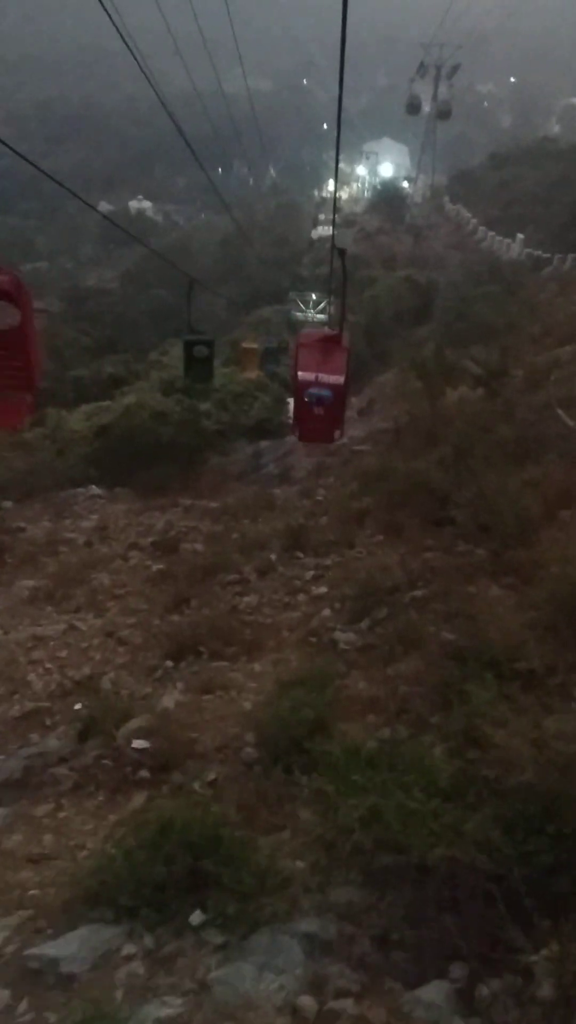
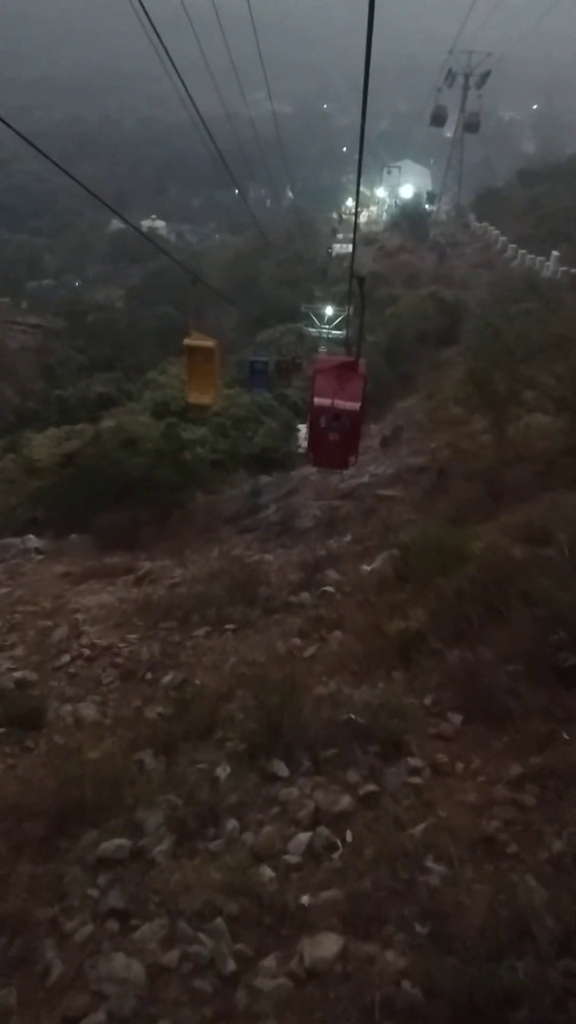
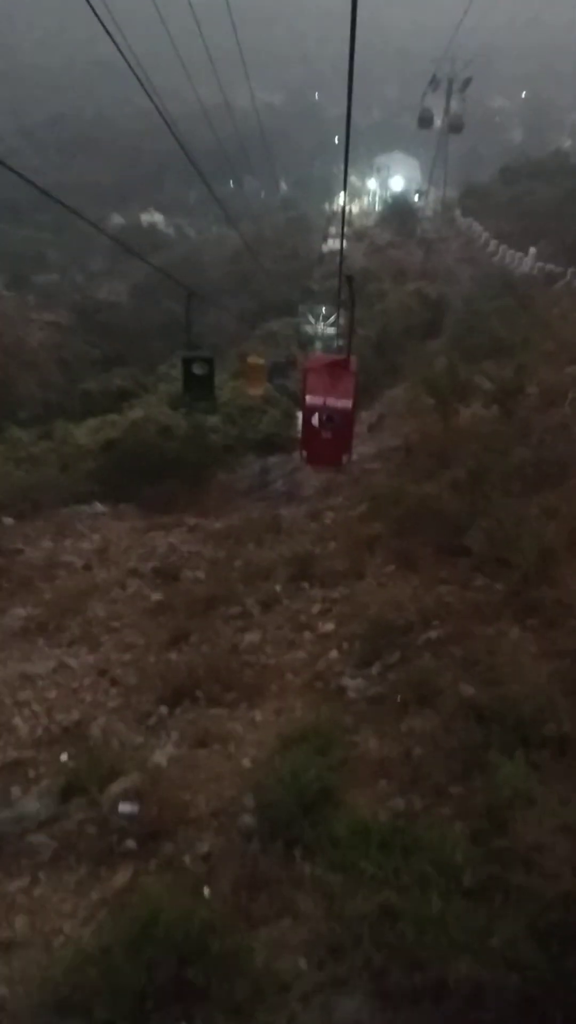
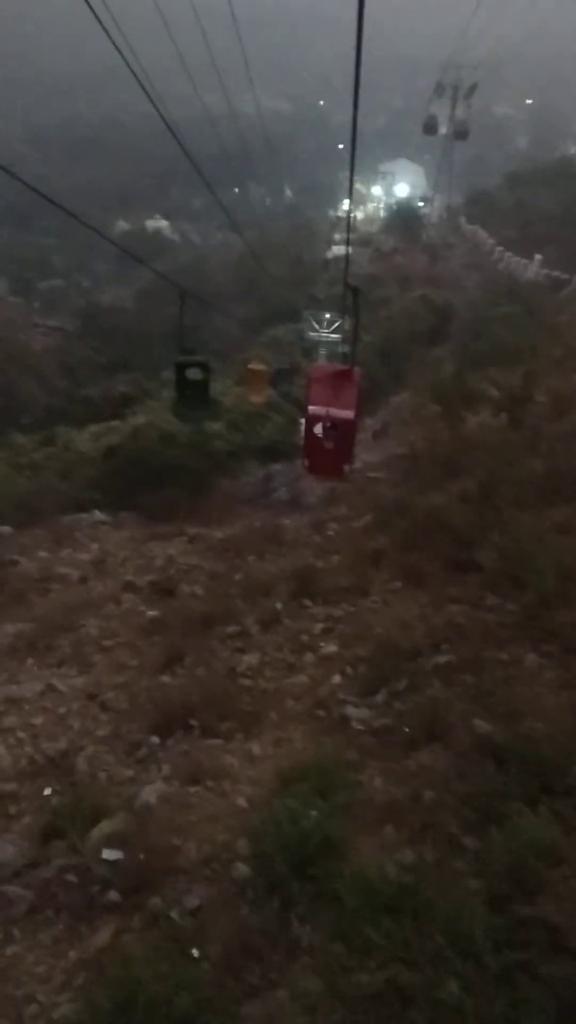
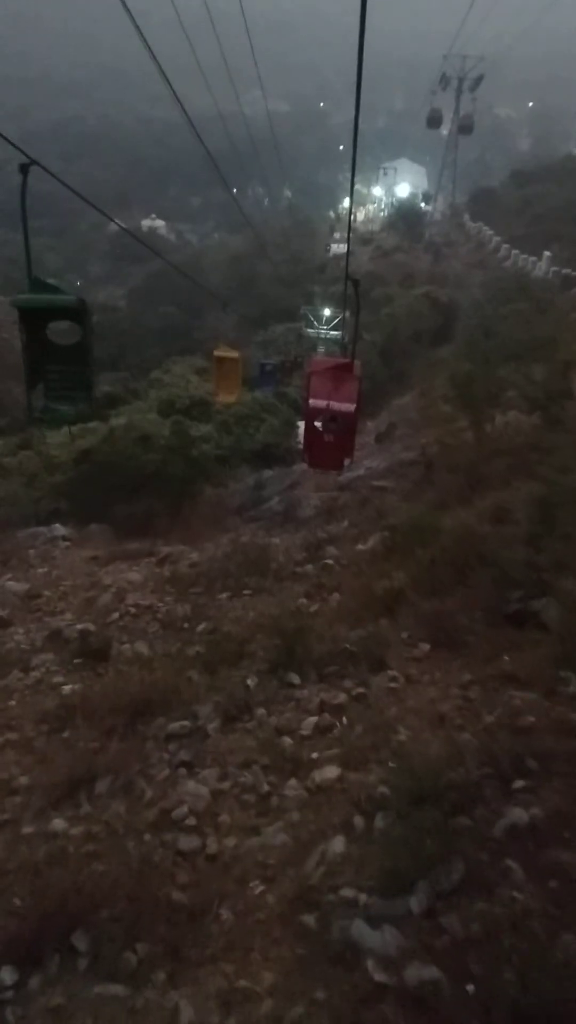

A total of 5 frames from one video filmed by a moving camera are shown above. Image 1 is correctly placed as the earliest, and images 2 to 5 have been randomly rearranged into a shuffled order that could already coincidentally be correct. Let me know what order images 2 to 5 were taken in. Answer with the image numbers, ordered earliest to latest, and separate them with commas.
3, 4, 5, 2
